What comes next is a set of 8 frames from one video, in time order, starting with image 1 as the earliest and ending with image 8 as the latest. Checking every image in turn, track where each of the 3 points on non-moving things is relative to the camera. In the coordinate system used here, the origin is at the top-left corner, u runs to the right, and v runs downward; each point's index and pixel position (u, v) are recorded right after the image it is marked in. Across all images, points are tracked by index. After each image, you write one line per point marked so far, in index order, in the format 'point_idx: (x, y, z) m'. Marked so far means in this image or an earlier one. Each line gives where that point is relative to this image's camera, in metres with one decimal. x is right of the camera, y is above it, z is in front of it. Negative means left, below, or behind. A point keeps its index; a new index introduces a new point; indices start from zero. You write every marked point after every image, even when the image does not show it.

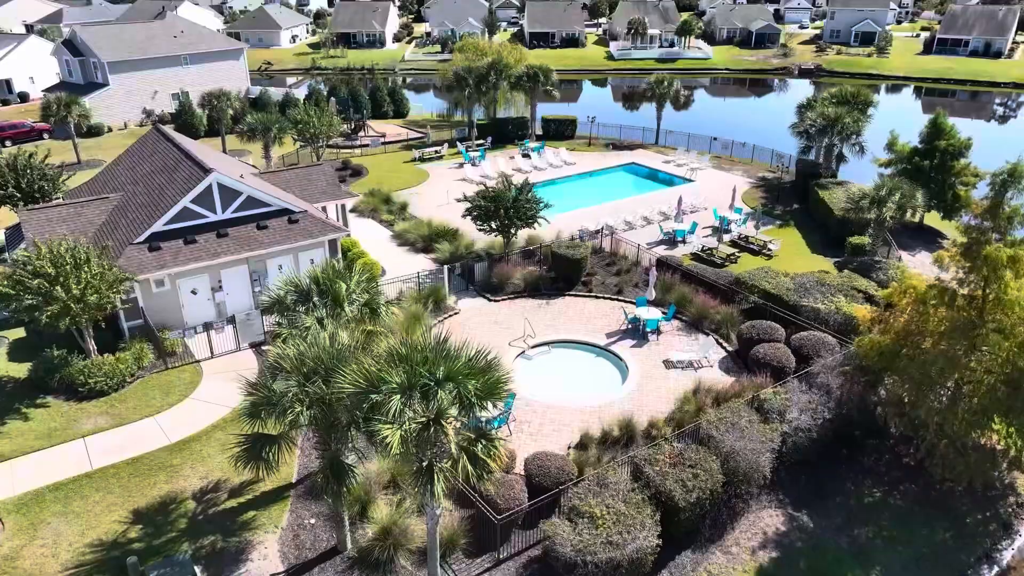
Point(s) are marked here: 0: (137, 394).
0: (-10.7, -3.0, +19.2) m
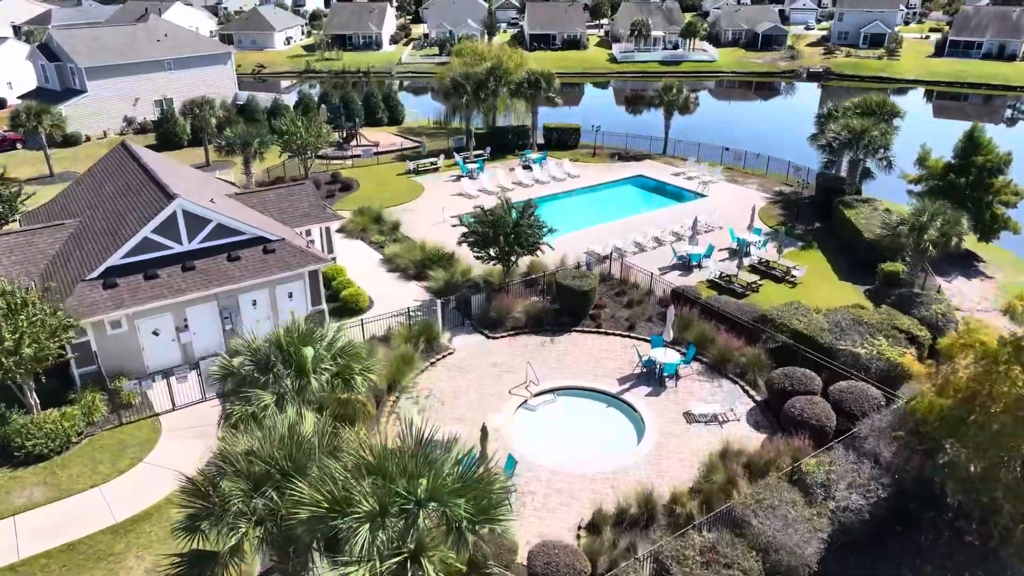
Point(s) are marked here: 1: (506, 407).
0: (-10.7, -4.2, +16.7) m
1: (-0.2, -3.4, +19.0) m
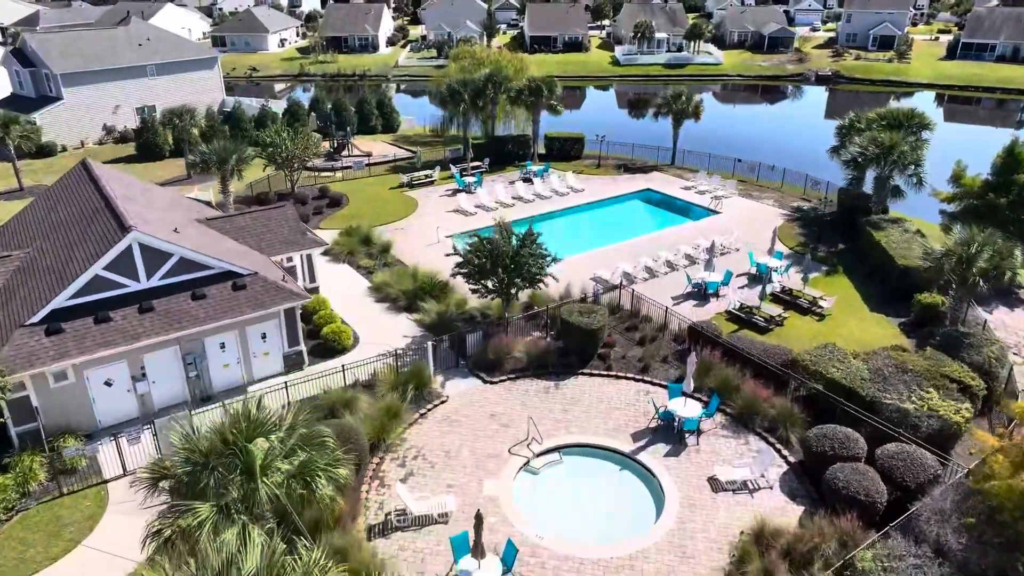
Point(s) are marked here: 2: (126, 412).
0: (-10.7, -5.4, +14.3) m
1: (-0.2, -4.5, +16.7) m
2: (-10.5, -3.3, +18.2) m
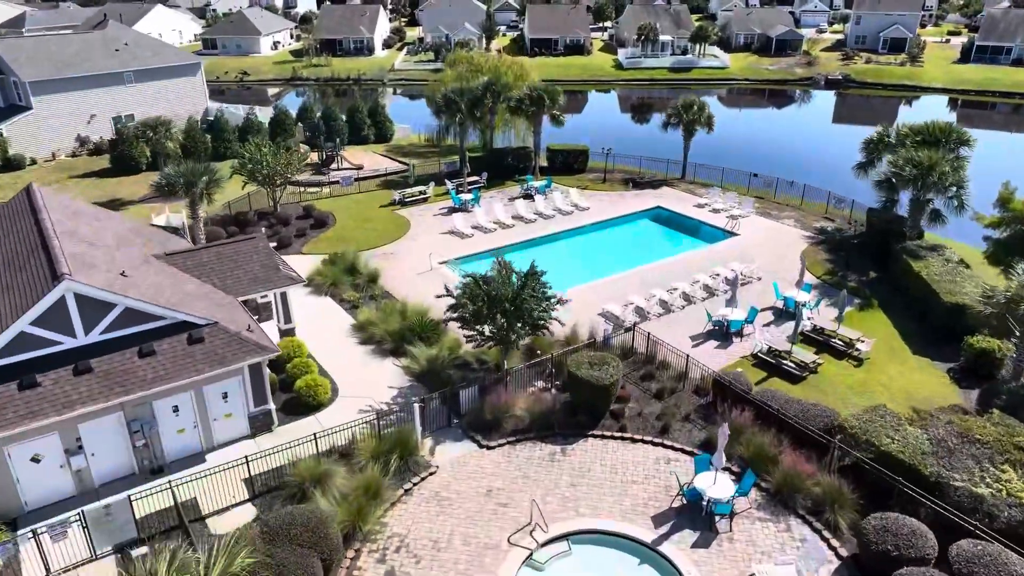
0: (-10.7, -6.7, +11.7) m
1: (-0.2, -5.9, +14.0) m
2: (-10.5, -4.7, +15.5) m
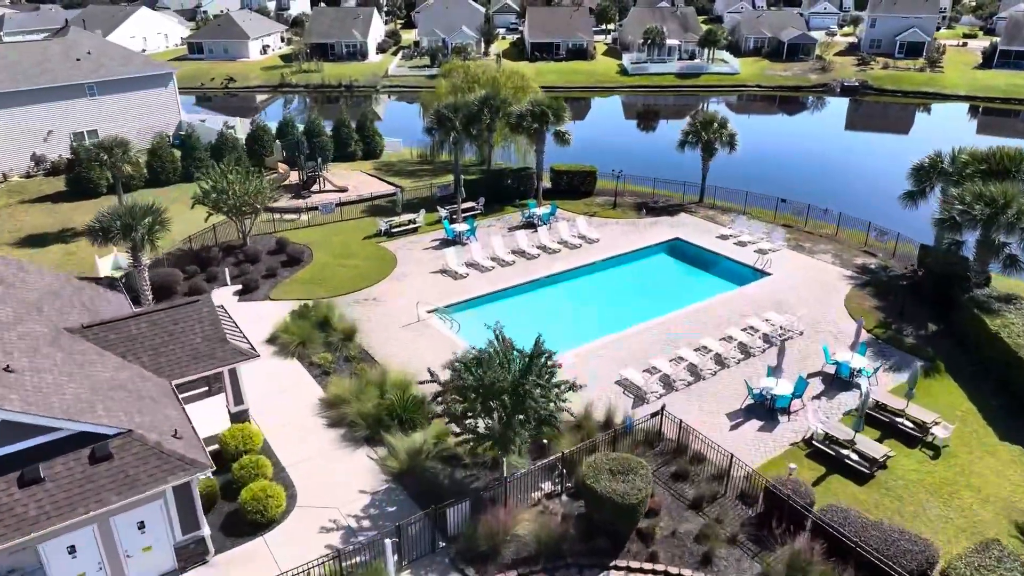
0: (-10.7, -8.7, +7.8) m
1: (-0.2, -7.8, +10.1) m
2: (-10.4, -6.6, +11.6) m
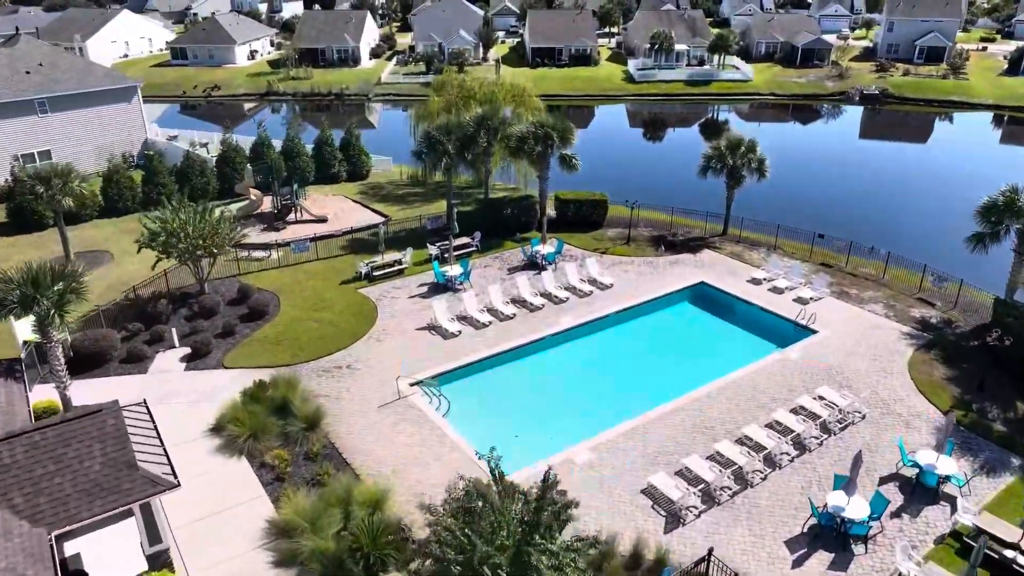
0: (-10.6, -10.7, +3.6) m
1: (-0.2, -9.9, +6.0) m
2: (-10.4, -8.7, +7.5) m
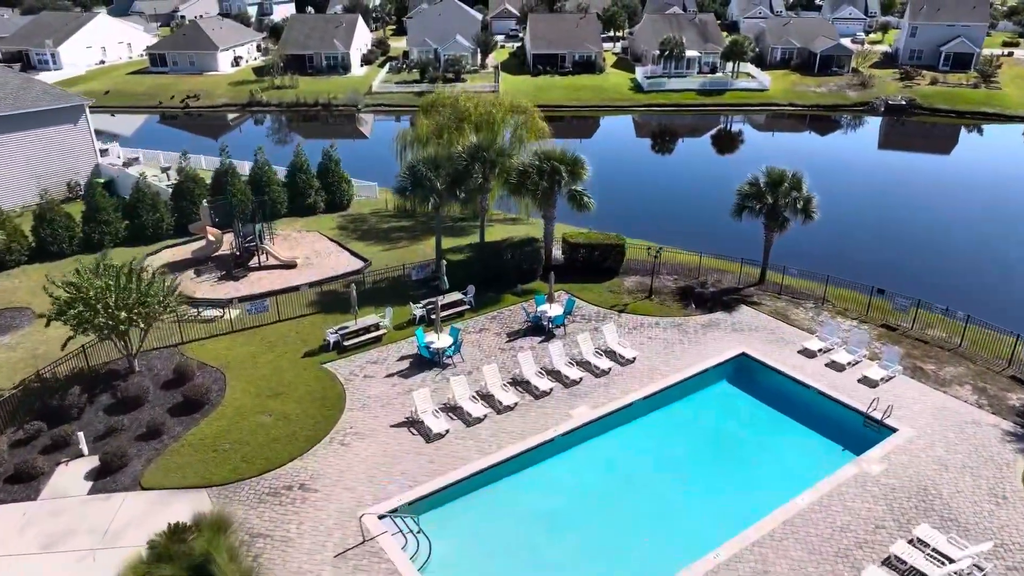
0: (-10.6, -13.1, -1.2) m
1: (-0.1, -12.3, +1.1) m
2: (-10.4, -11.1, +2.6) m
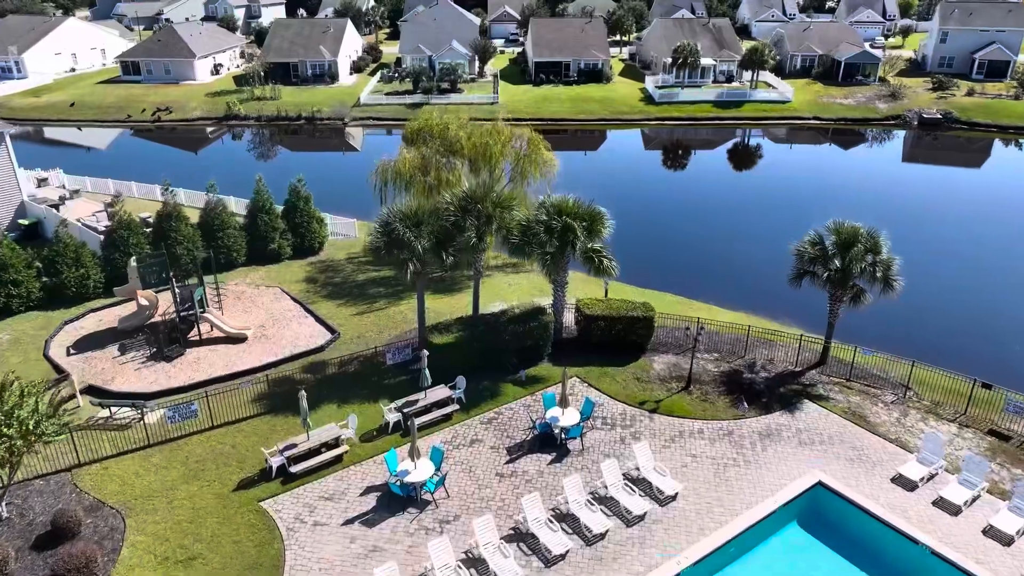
0: (-10.6, -15.8, -6.7) m
1: (-0.1, -14.9, -4.4) m
2: (-10.4, -13.8, -2.9) m
